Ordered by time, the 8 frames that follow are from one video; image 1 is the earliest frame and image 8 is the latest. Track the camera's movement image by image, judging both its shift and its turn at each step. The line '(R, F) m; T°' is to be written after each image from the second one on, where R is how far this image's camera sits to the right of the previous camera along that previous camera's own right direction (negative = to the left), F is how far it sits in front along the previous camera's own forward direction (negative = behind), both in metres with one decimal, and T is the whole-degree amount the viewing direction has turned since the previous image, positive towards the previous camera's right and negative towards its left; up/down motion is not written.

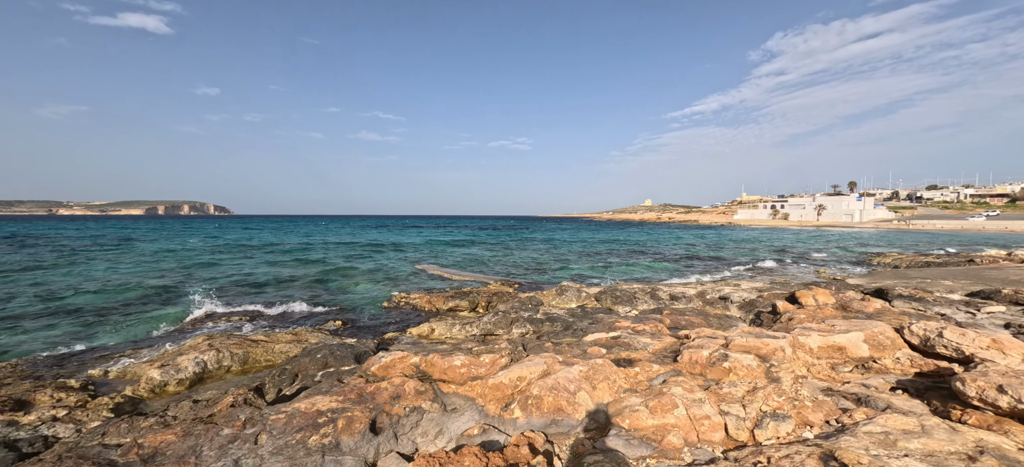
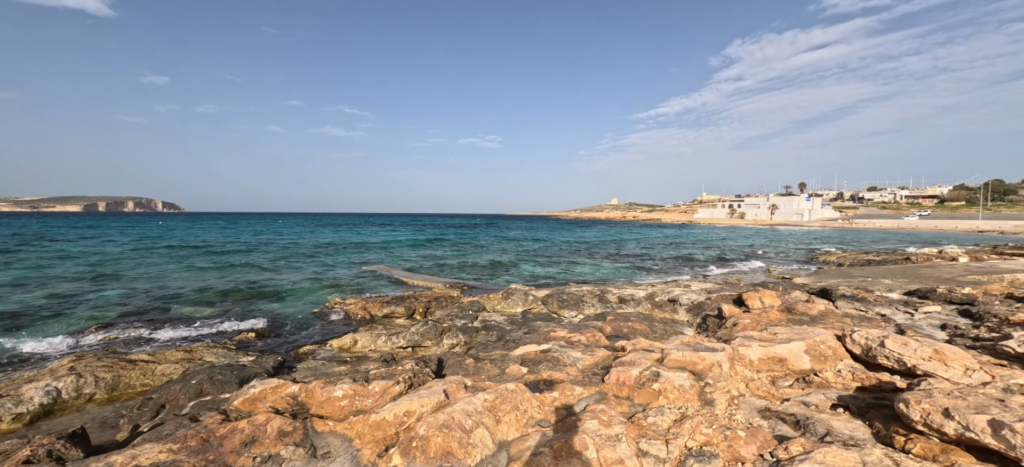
(+0.9, +1.0) m; +4°
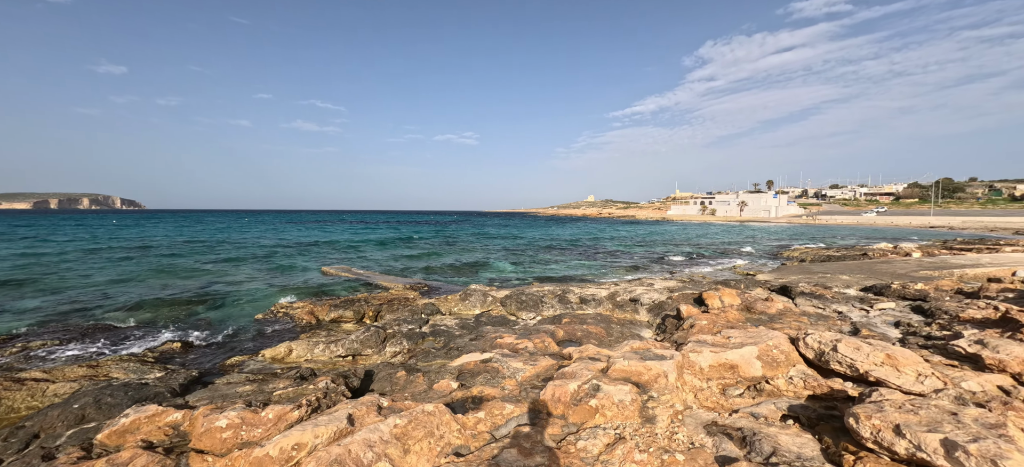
(+0.7, +0.6) m; +3°
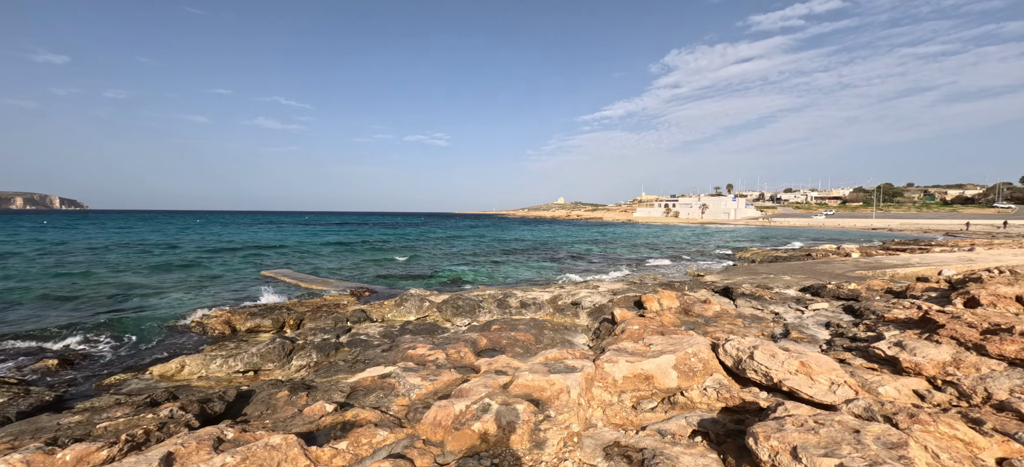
(+1.0, +0.6) m; +4°
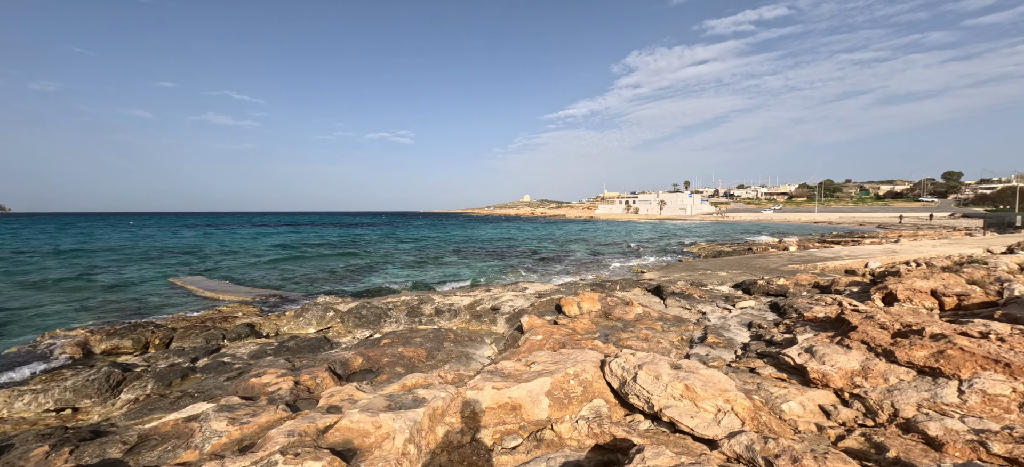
(+1.6, +1.1) m; +5°
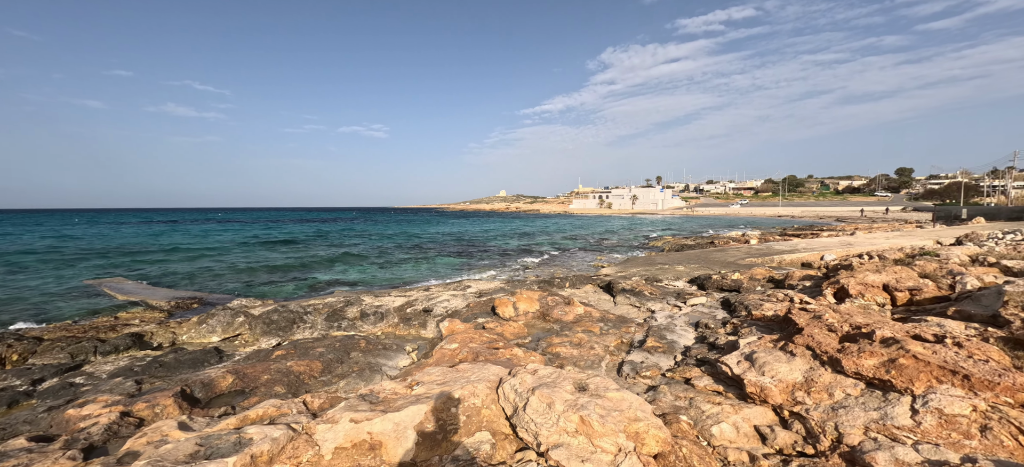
(+1.1, +1.1) m; +3°
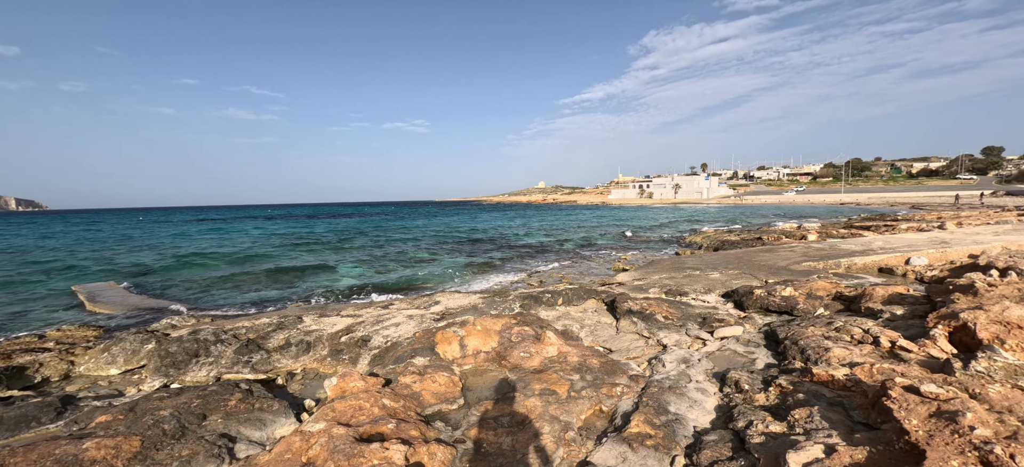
(+1.6, +2.8) m; -6°
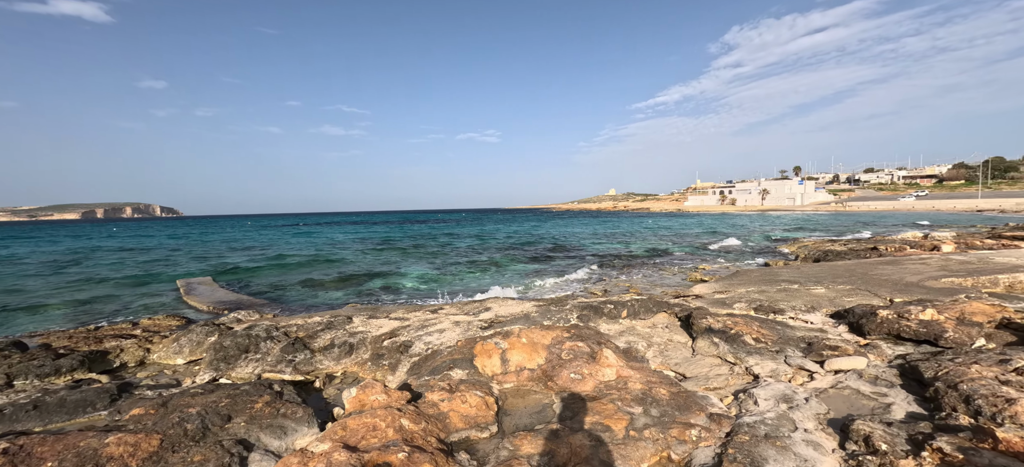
(+0.3, +1.0) m; -10°
